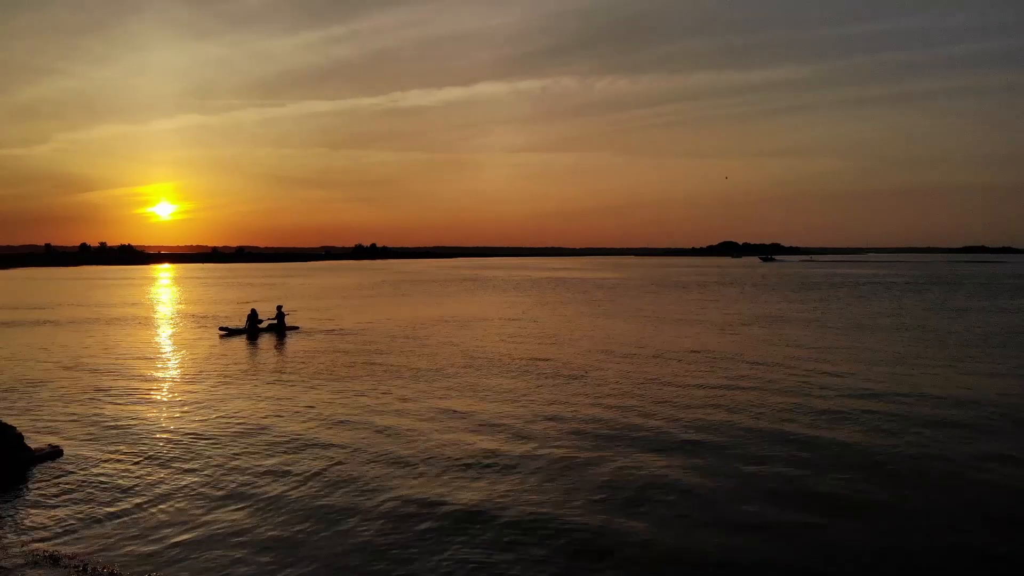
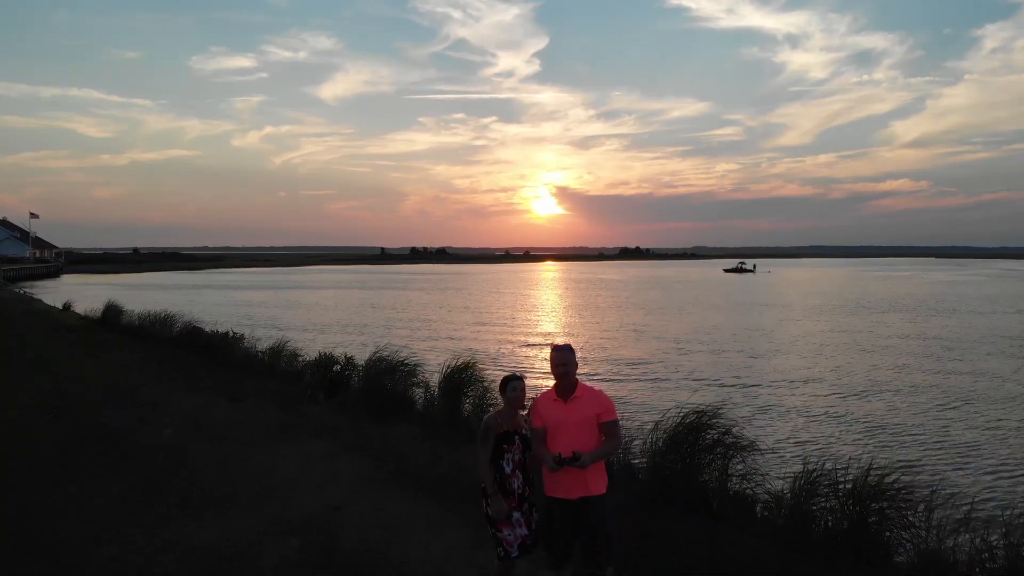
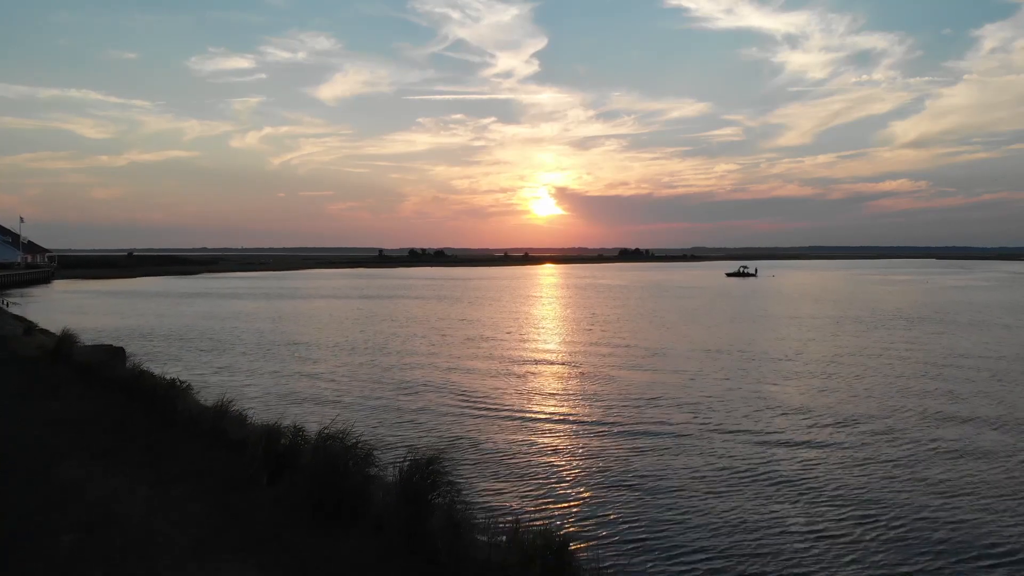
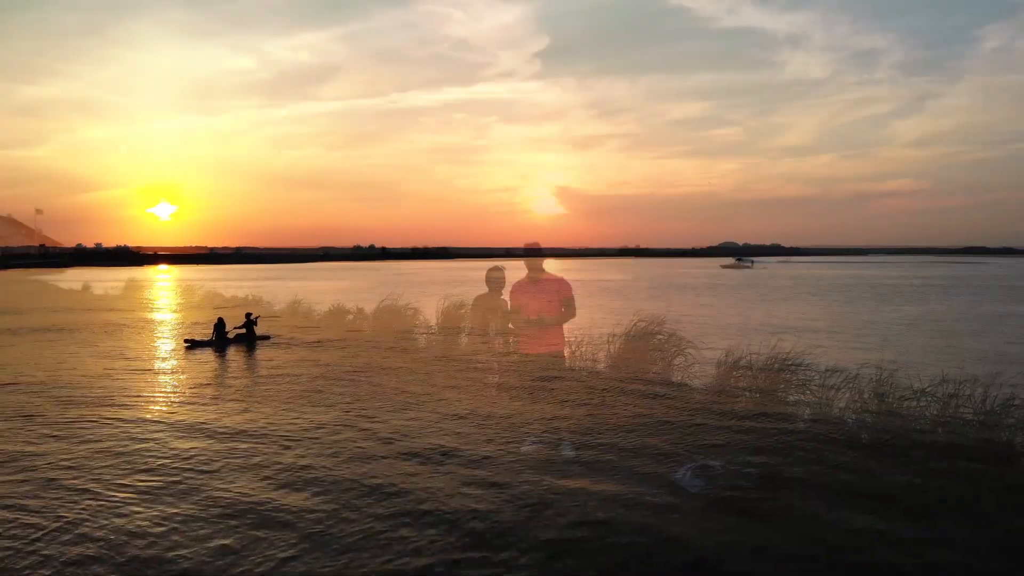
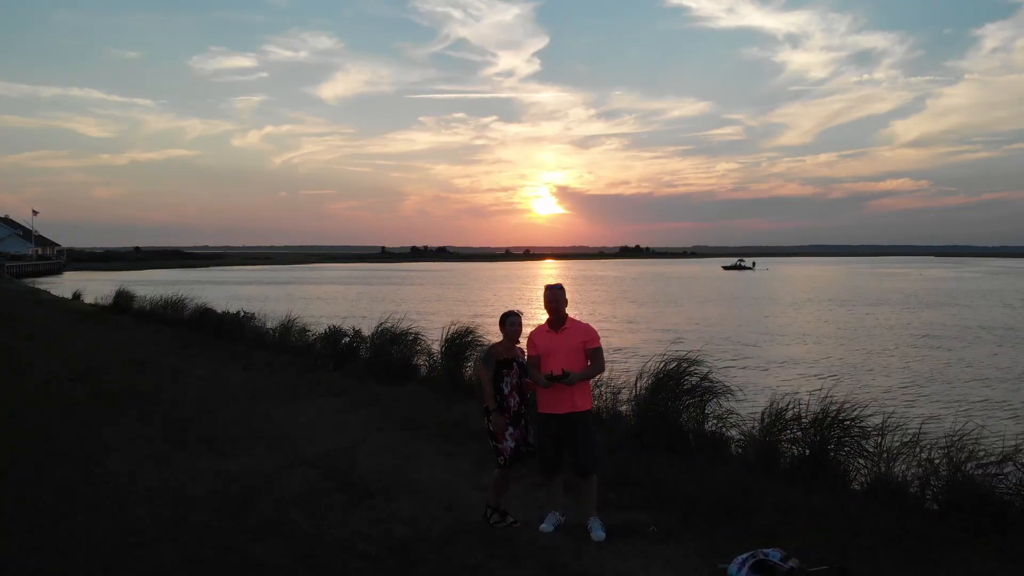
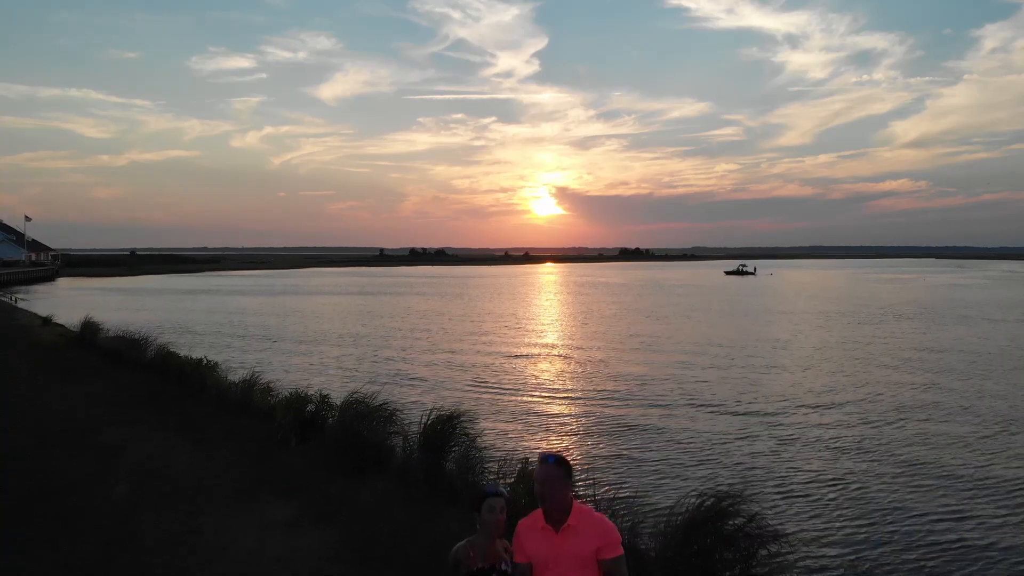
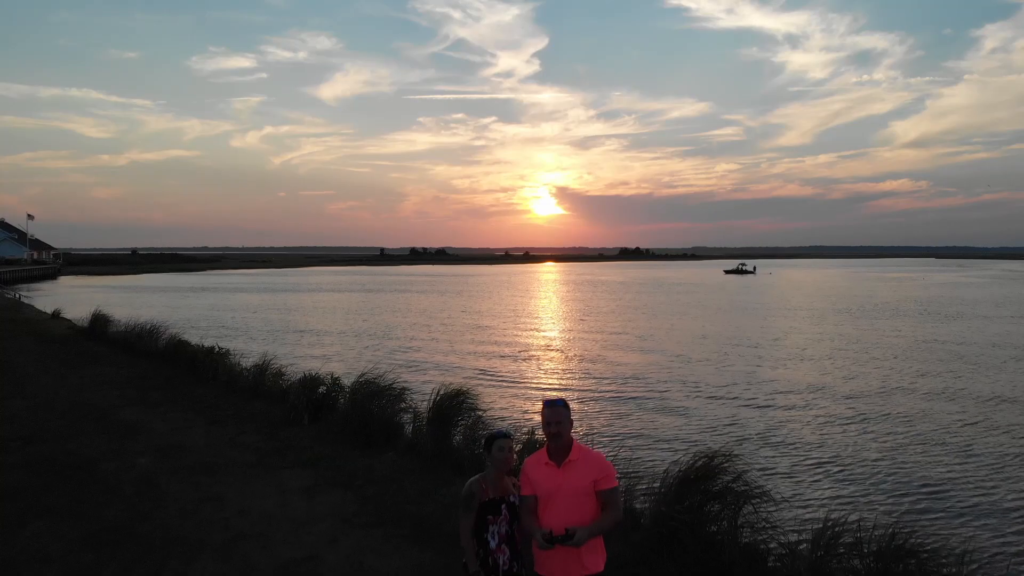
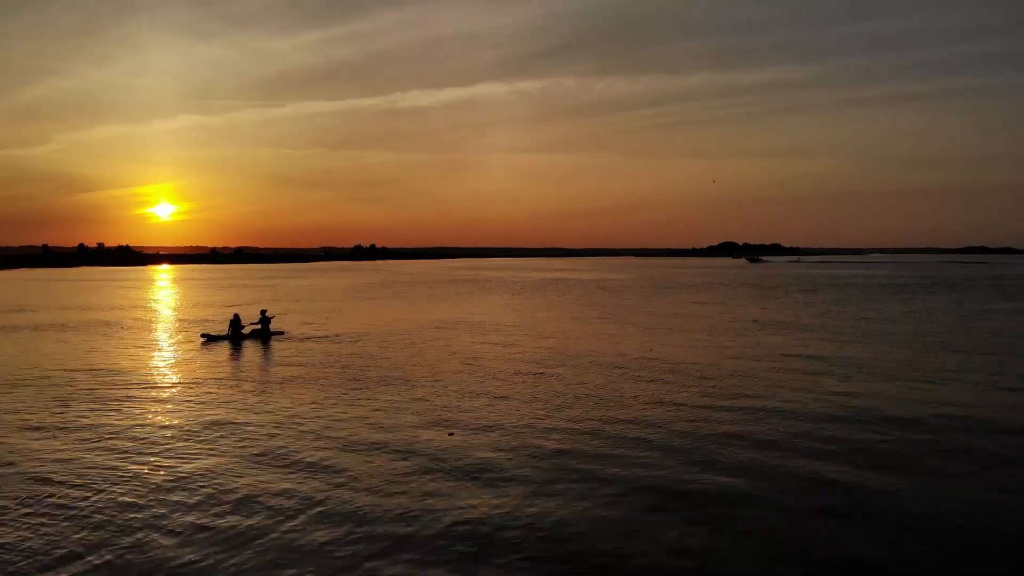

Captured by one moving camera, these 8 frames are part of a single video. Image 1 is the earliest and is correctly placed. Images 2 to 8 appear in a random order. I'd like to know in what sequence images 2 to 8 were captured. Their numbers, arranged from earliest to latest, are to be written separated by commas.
8, 4, 5, 2, 7, 6, 3
